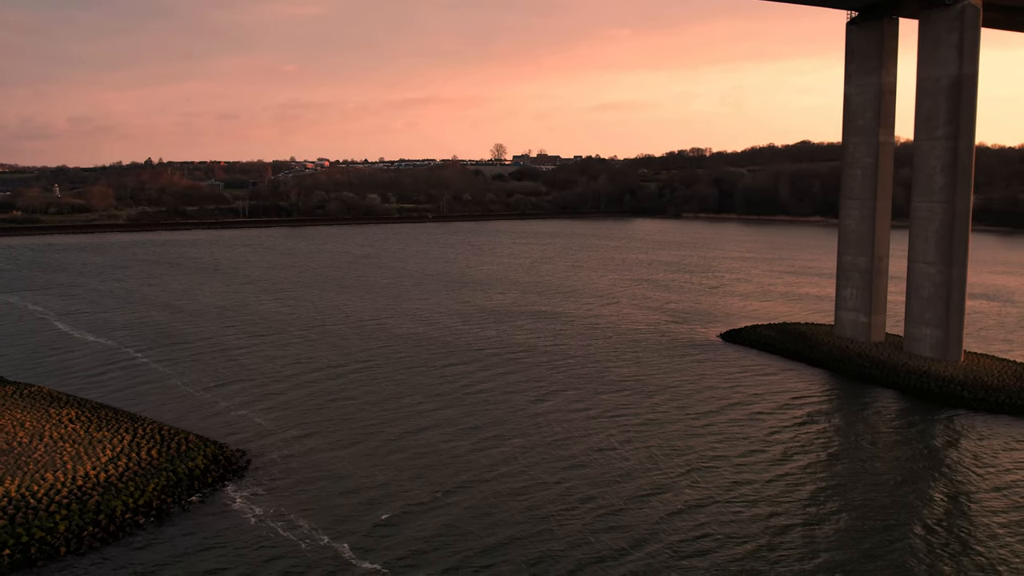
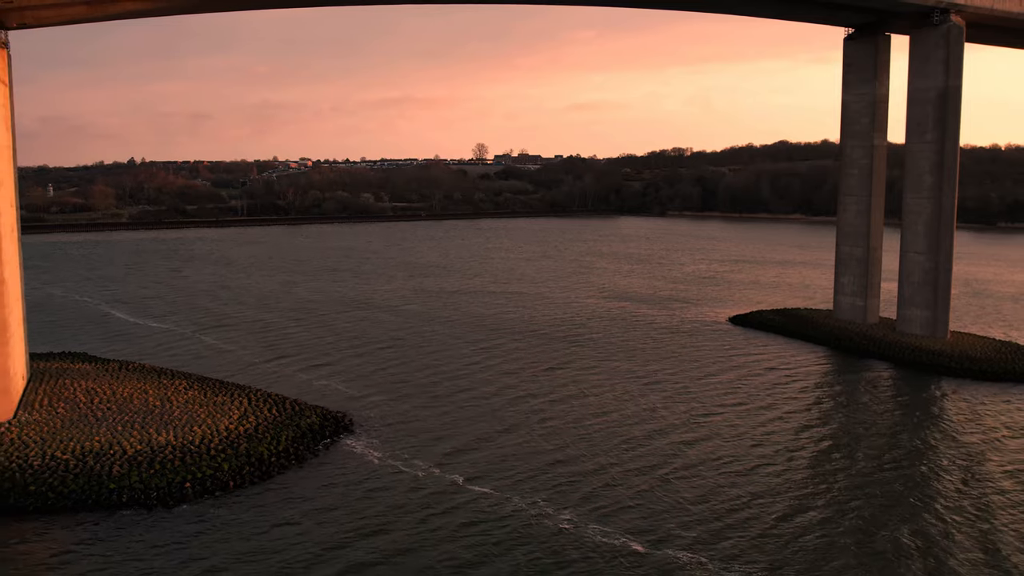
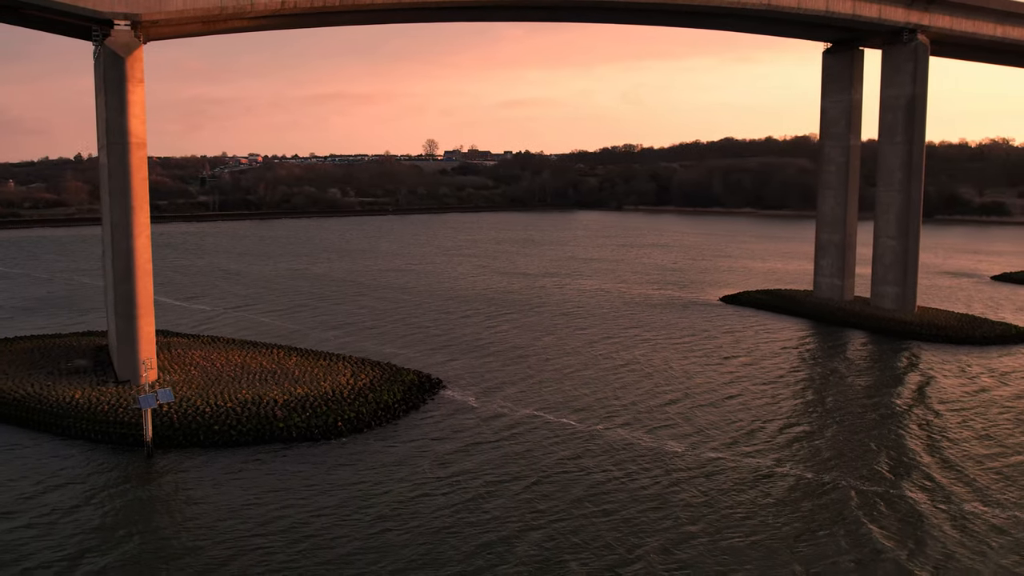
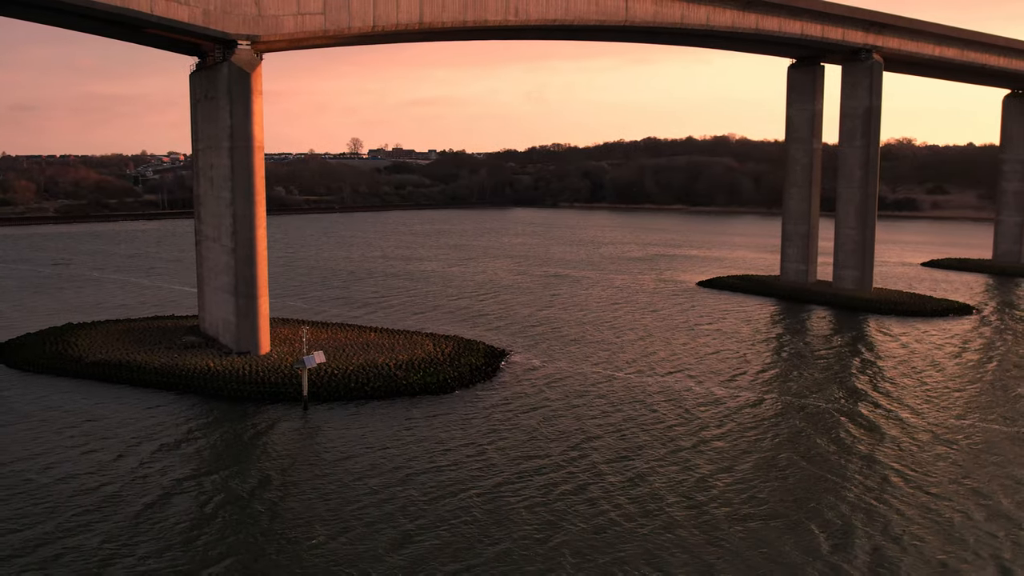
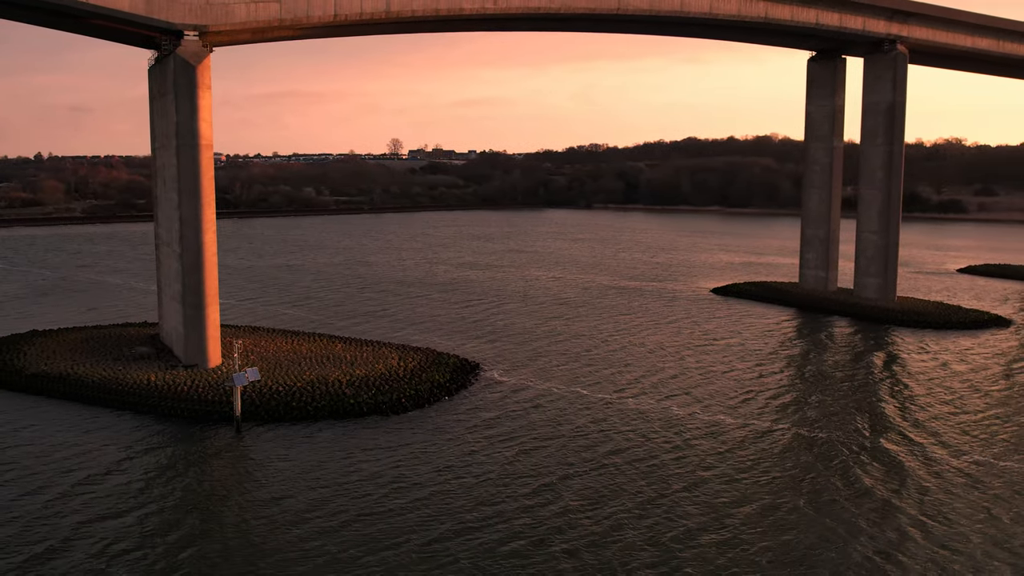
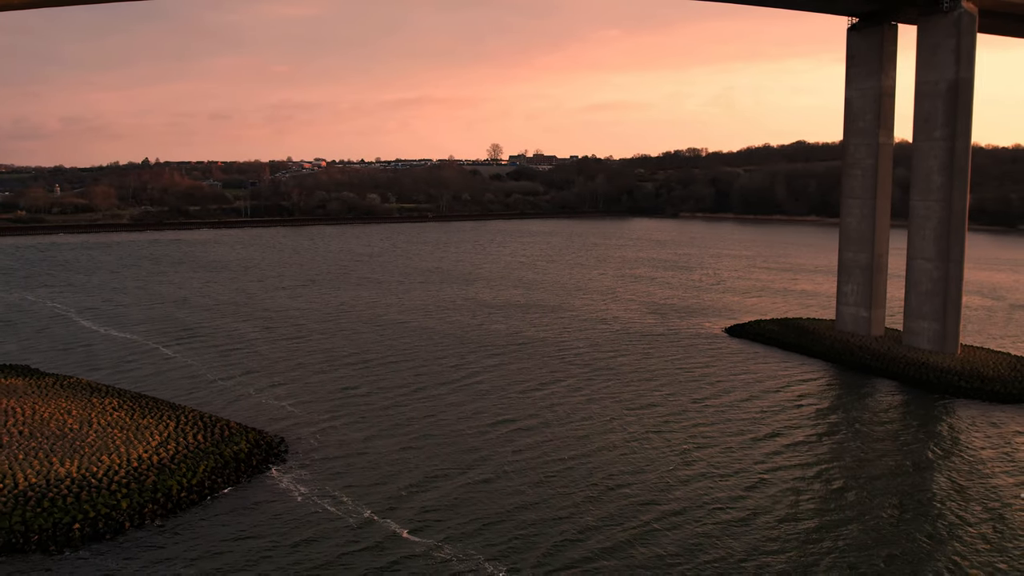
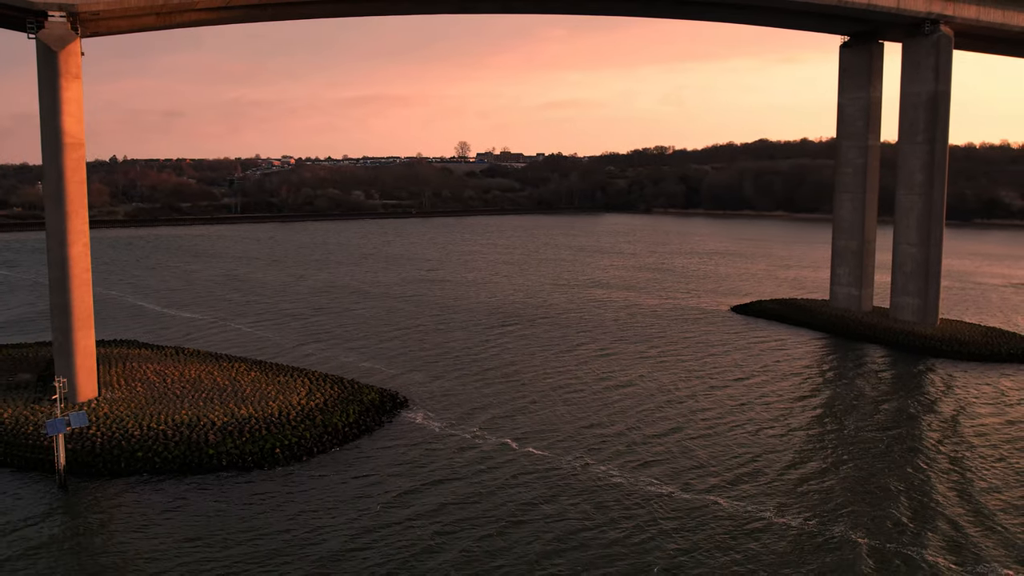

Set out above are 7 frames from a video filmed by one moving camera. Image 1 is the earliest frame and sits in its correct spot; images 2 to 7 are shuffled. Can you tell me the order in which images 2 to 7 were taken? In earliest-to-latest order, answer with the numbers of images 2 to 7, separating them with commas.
6, 2, 7, 3, 5, 4
